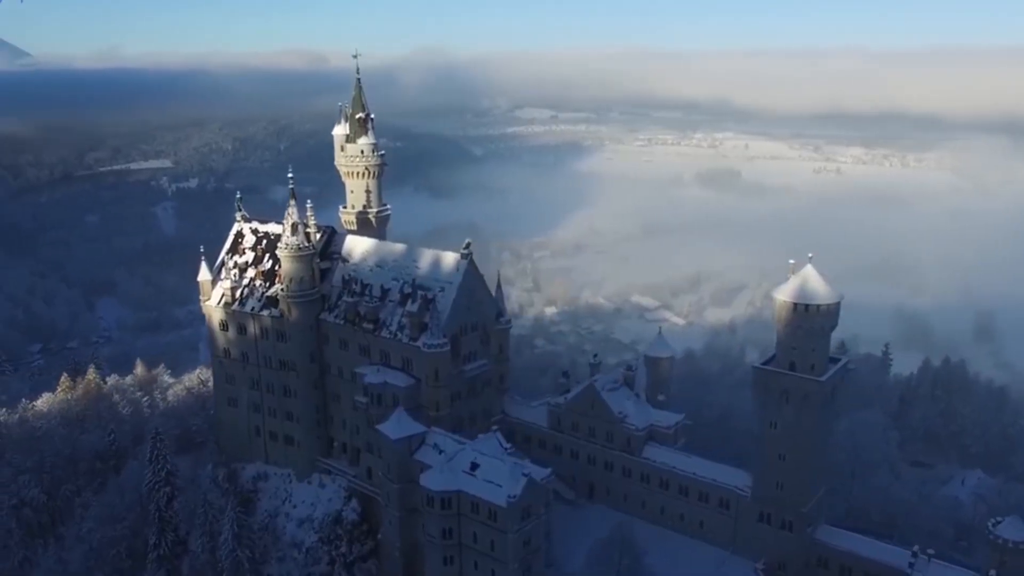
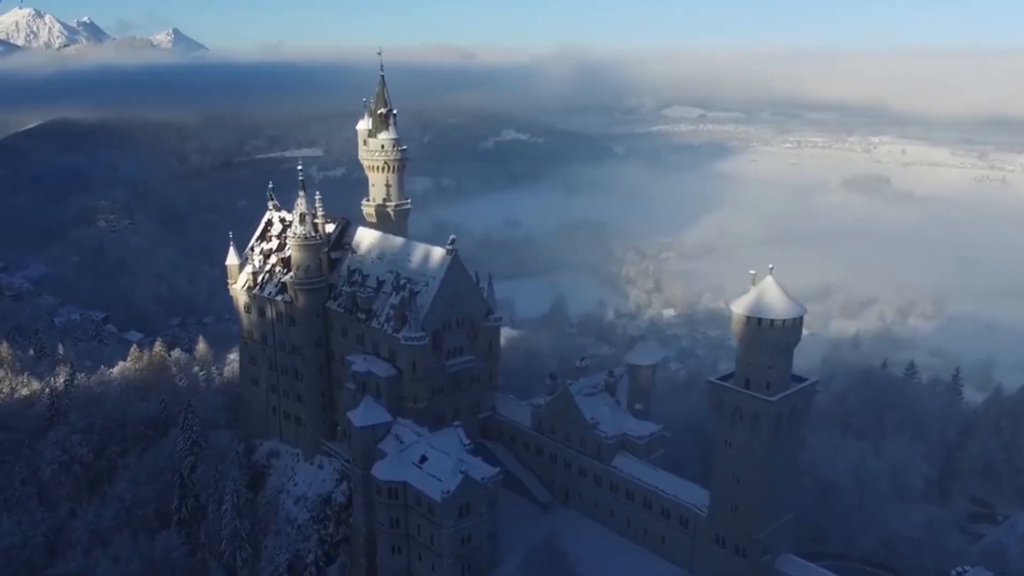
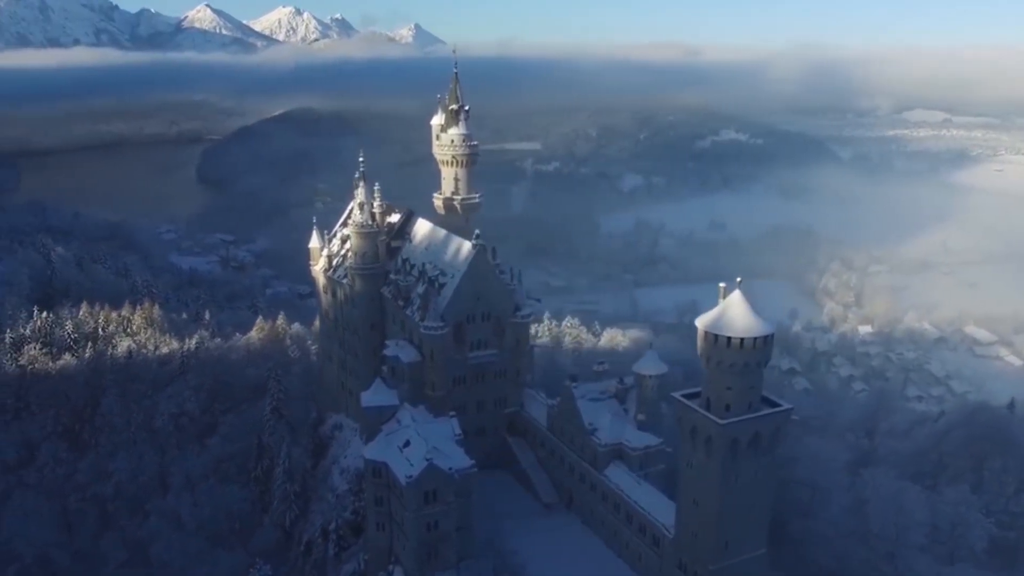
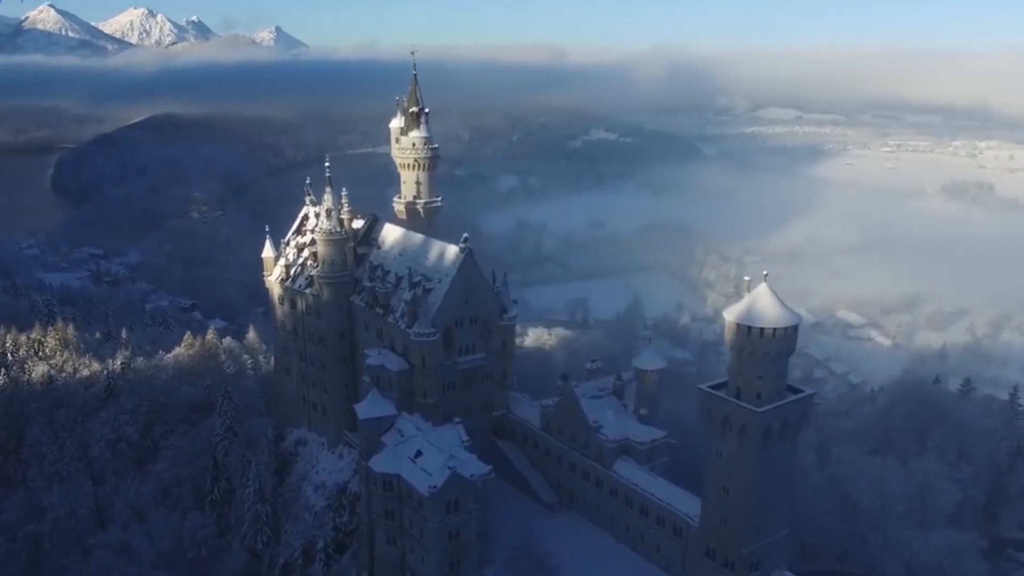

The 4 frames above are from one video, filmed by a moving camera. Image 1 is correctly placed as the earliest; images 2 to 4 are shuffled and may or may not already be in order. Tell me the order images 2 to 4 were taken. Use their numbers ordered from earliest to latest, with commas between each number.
2, 4, 3
